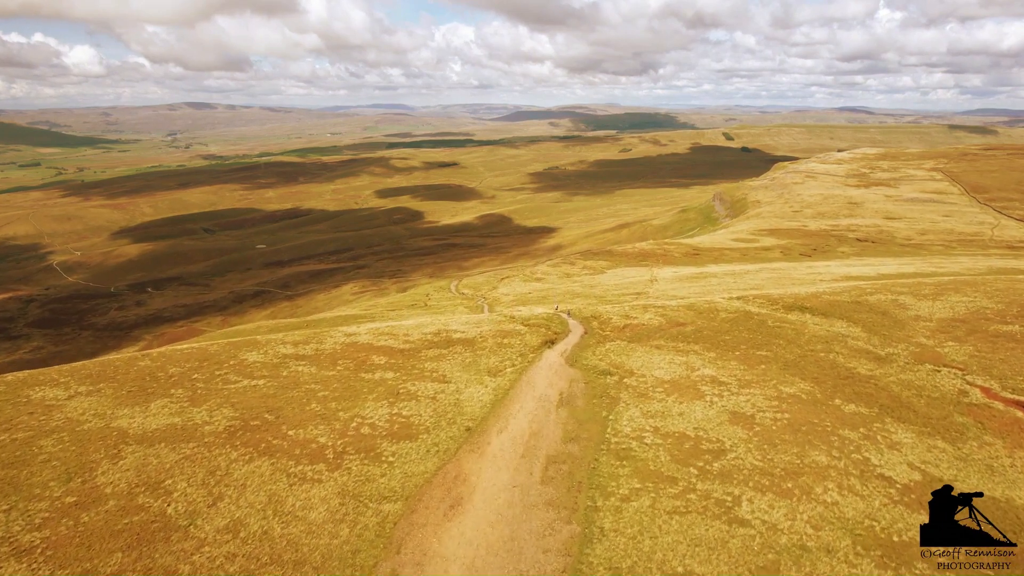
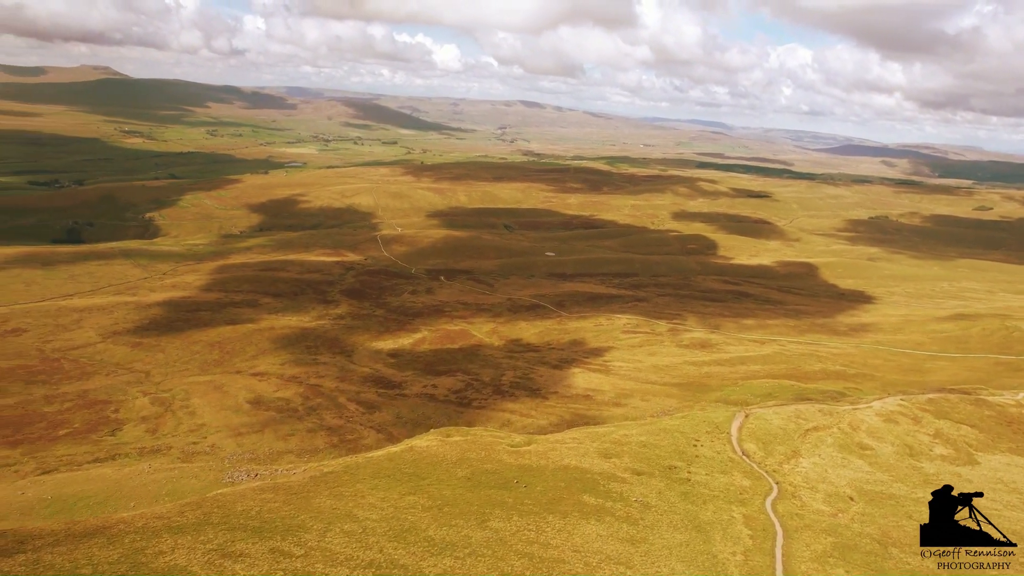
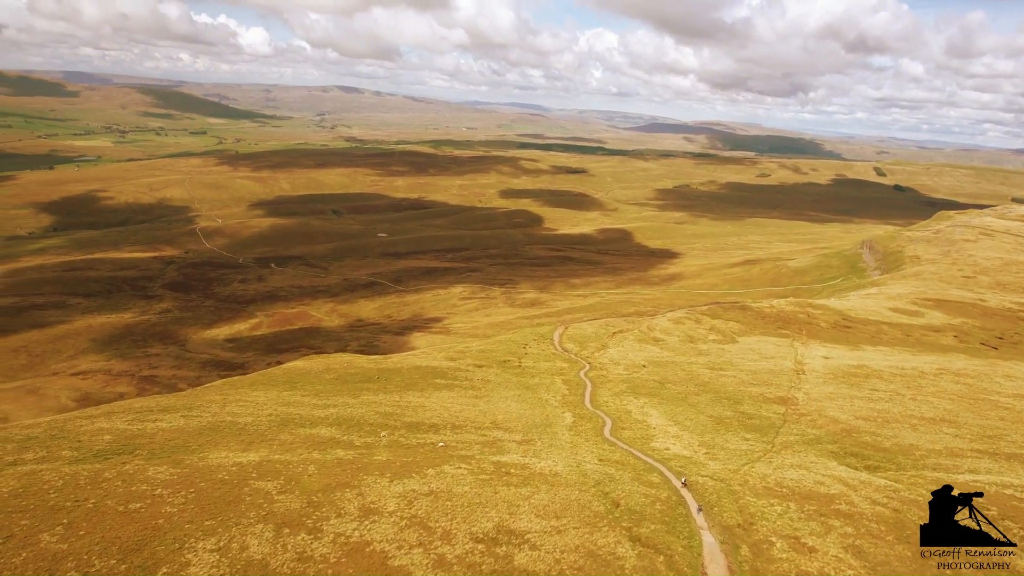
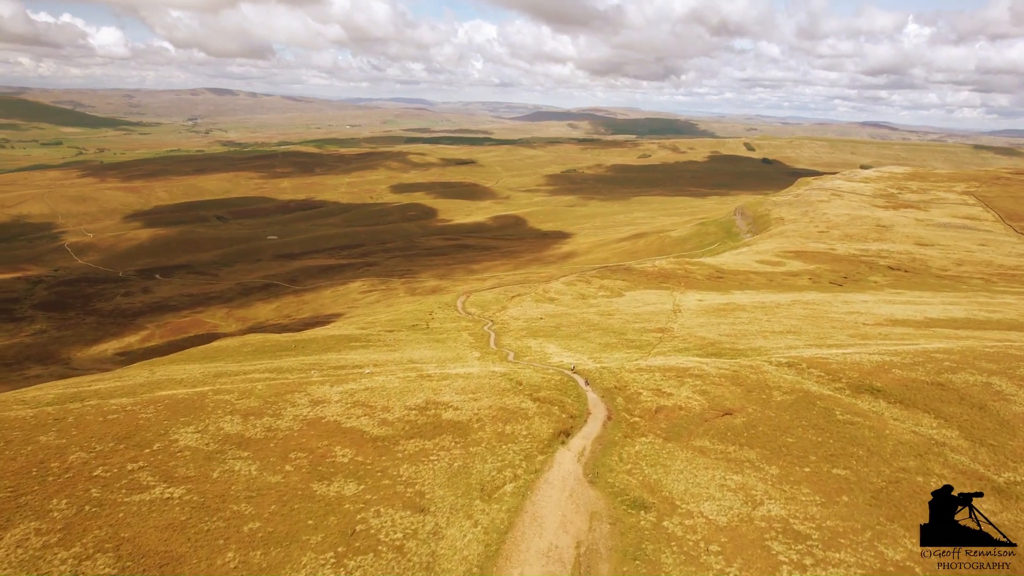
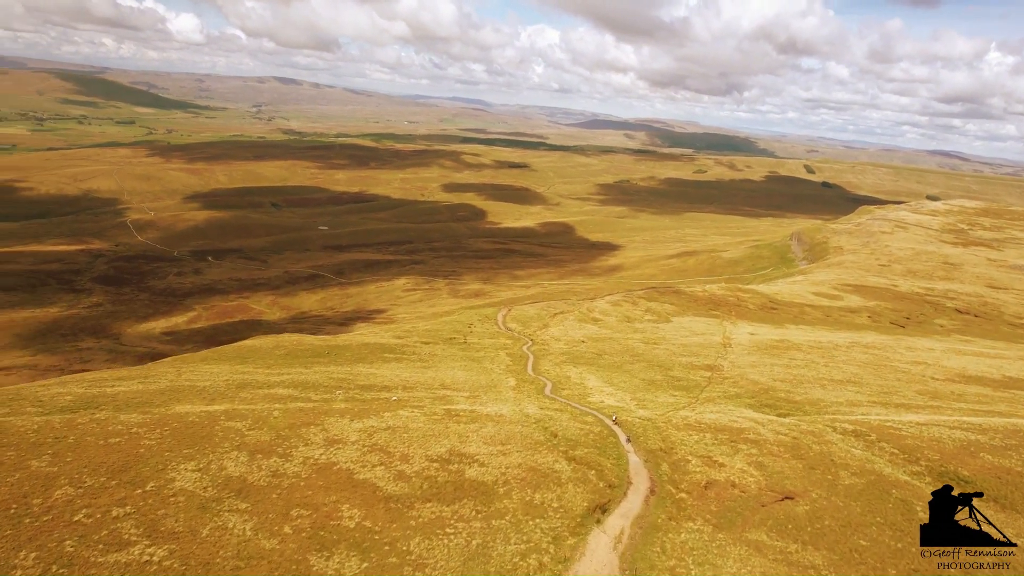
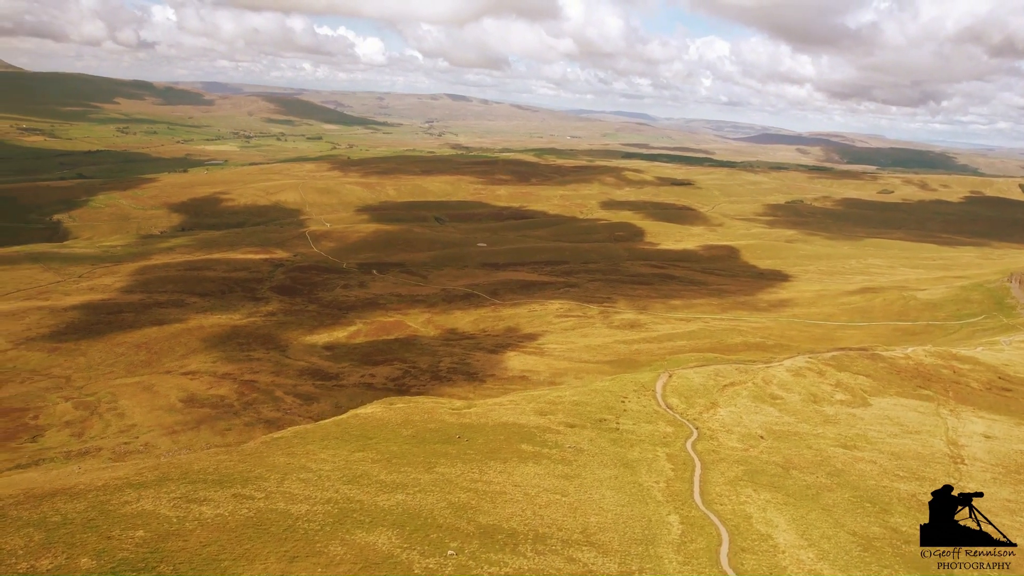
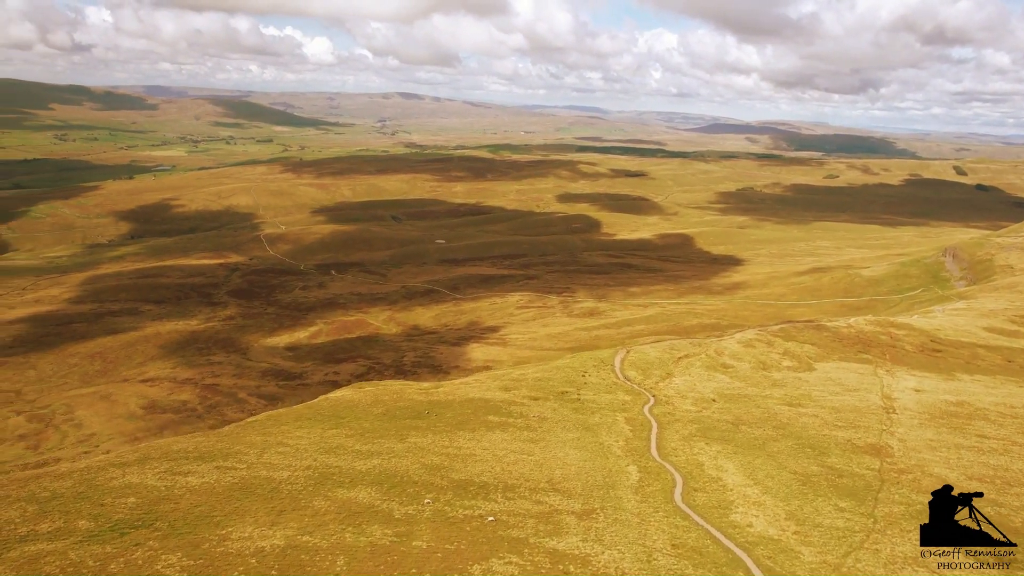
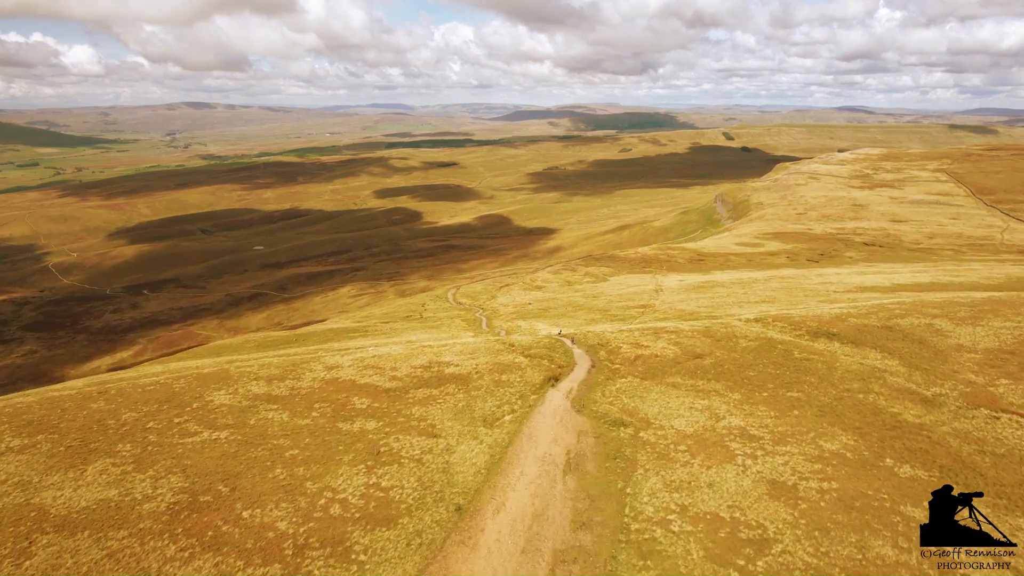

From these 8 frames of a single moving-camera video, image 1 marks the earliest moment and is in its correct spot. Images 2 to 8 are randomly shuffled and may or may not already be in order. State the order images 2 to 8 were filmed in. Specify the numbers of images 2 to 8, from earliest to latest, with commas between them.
8, 4, 5, 3, 7, 6, 2
